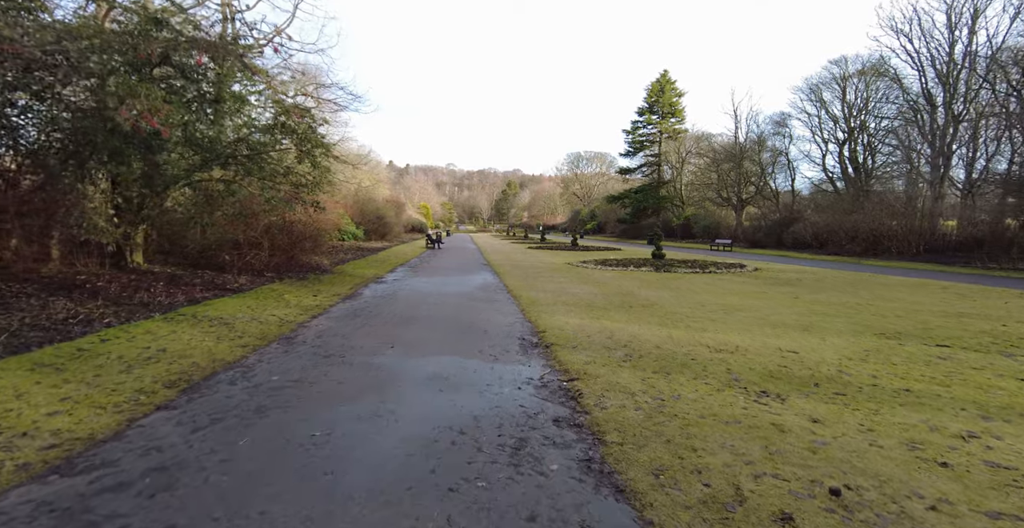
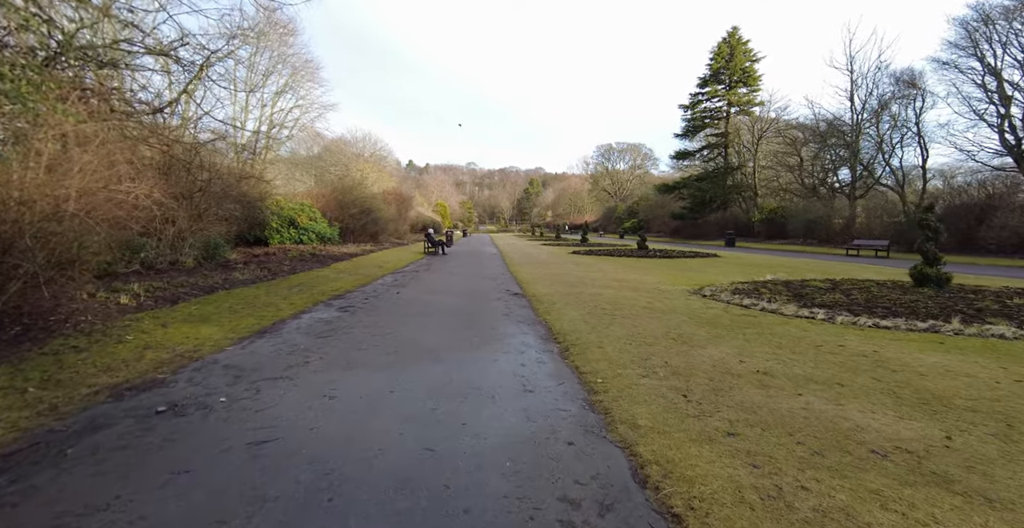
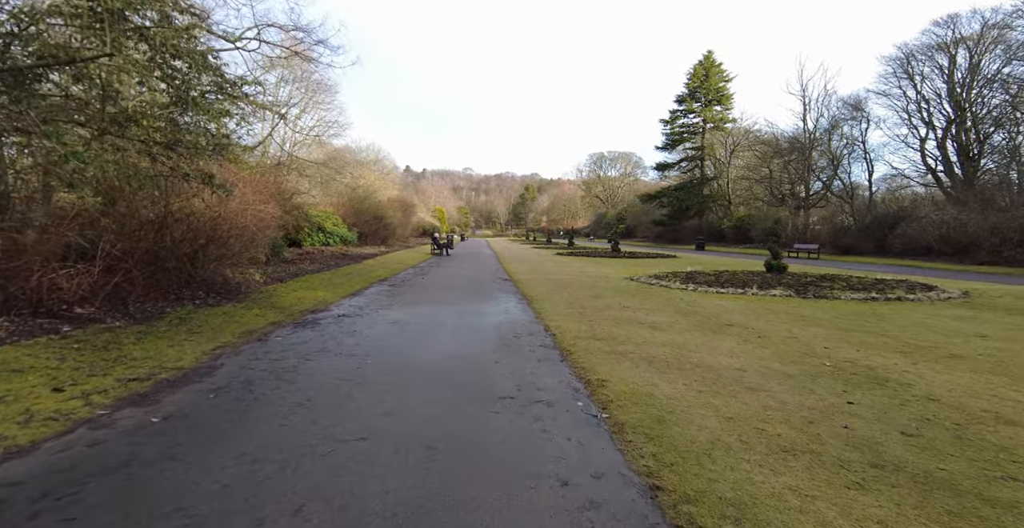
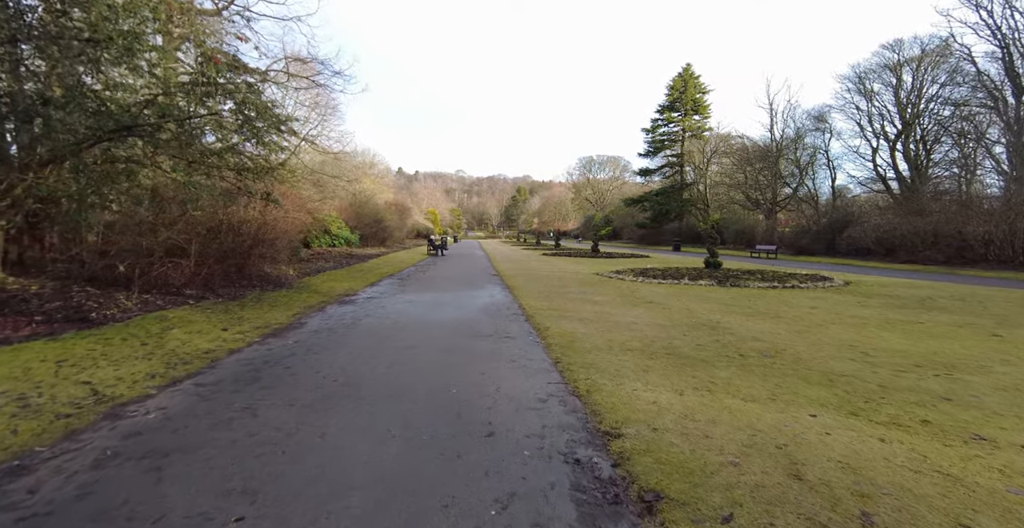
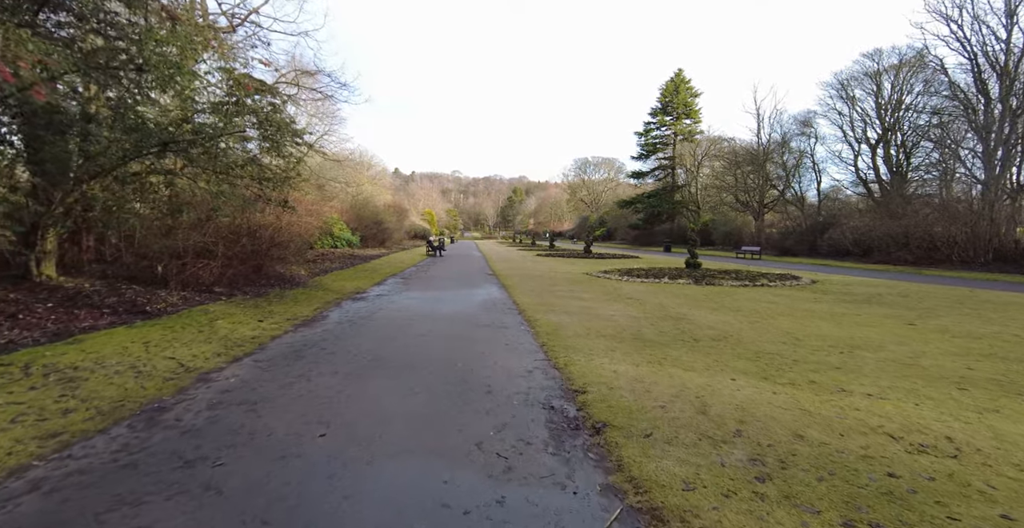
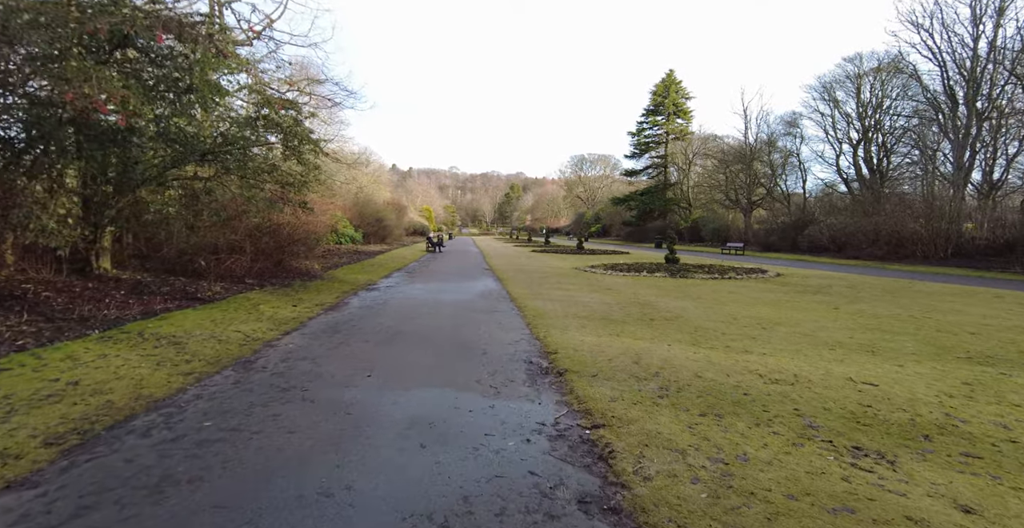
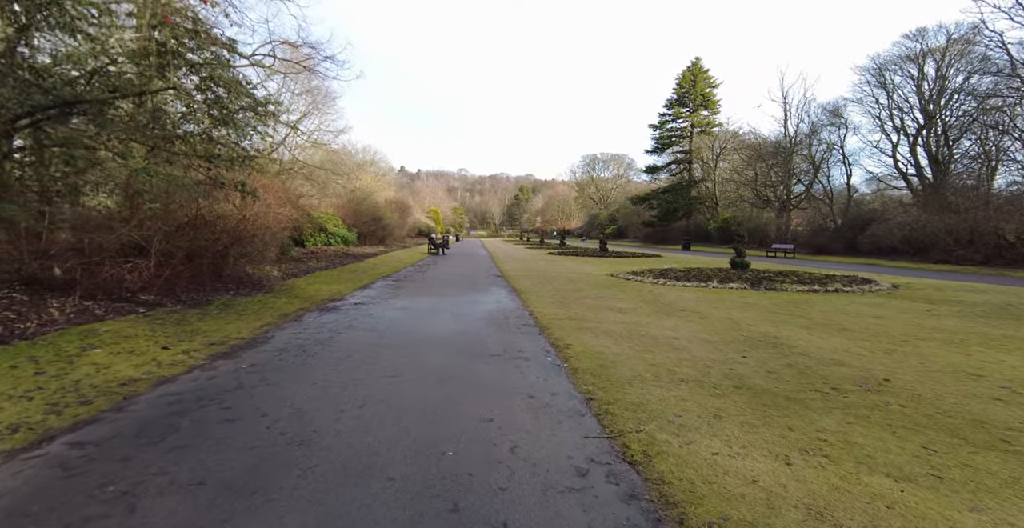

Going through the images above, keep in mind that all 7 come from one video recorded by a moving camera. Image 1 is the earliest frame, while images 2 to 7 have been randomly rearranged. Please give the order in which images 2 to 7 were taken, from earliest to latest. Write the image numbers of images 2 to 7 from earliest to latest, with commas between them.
6, 5, 4, 7, 3, 2
